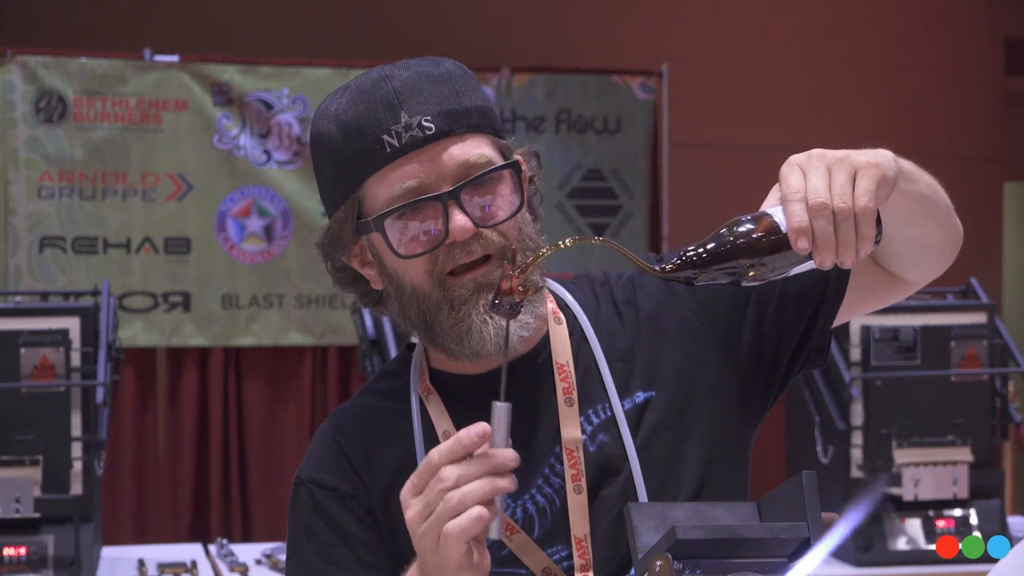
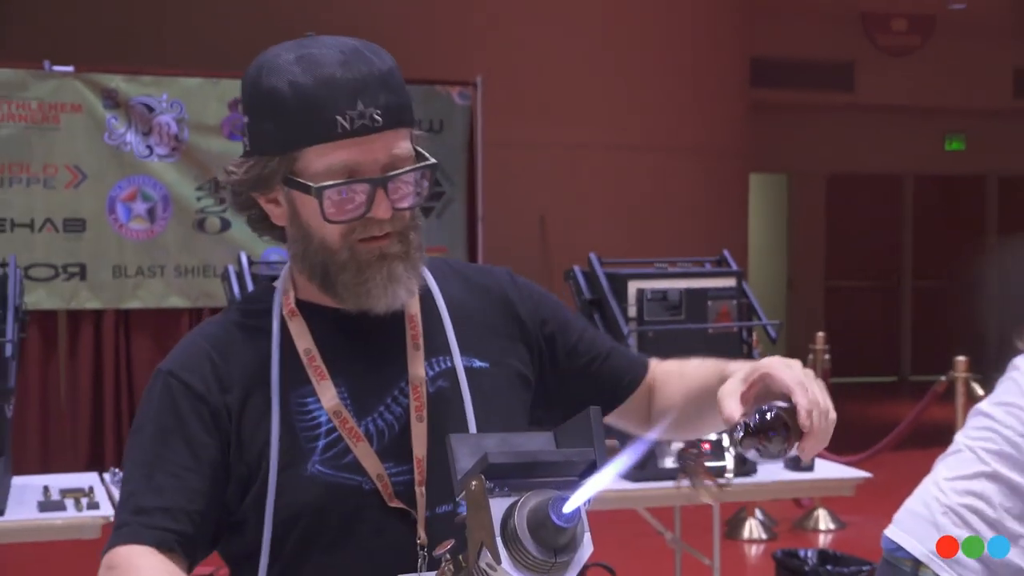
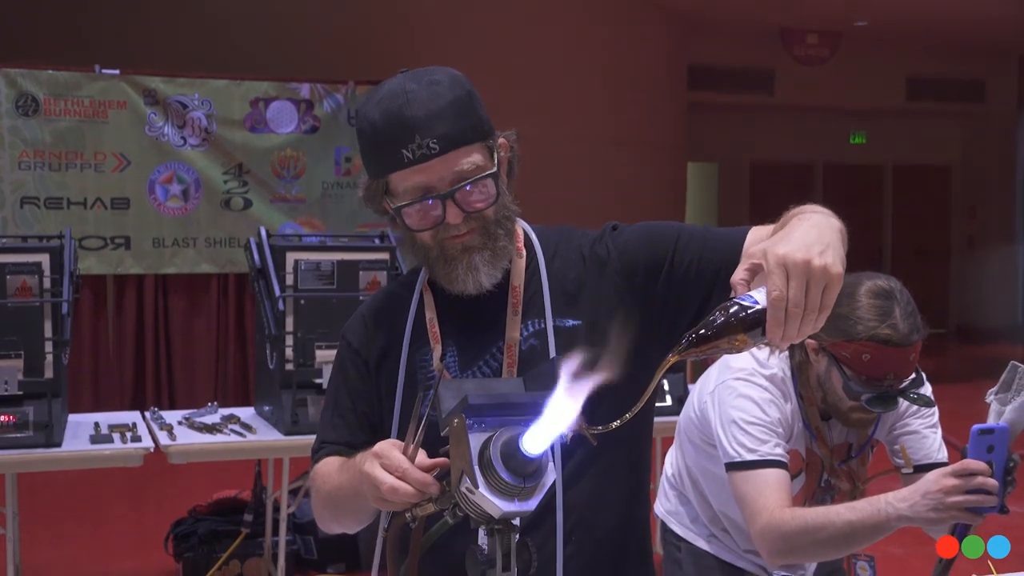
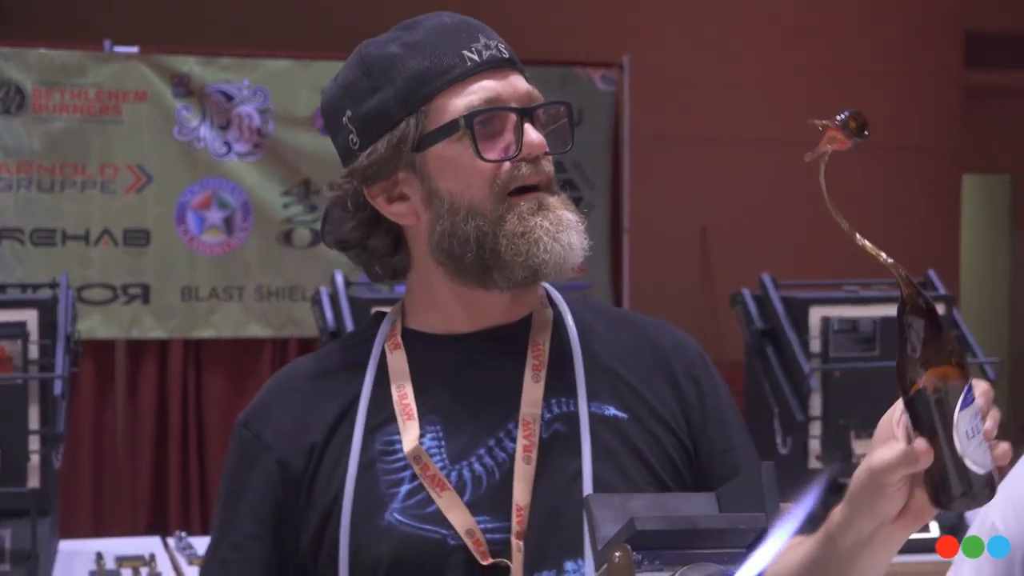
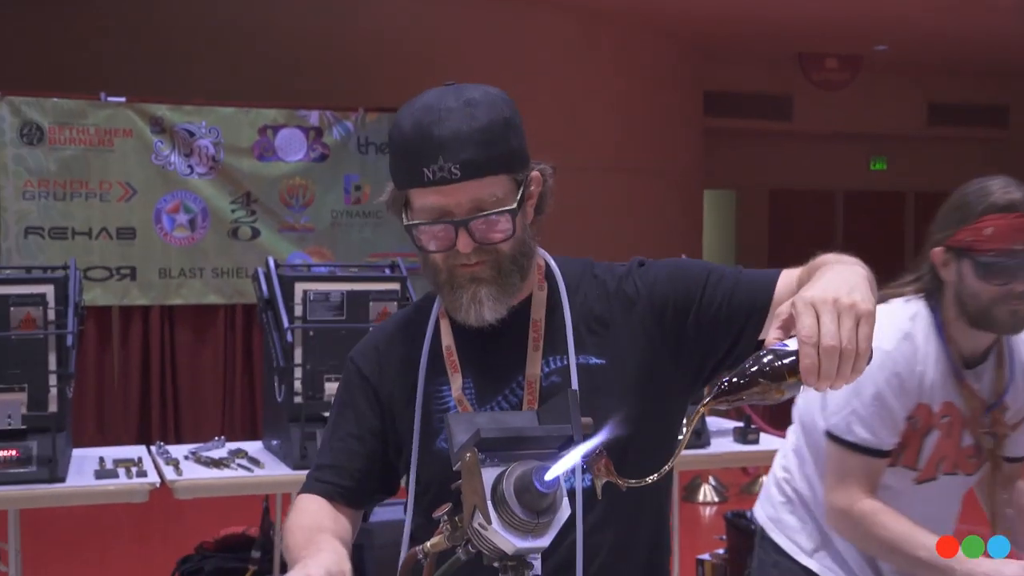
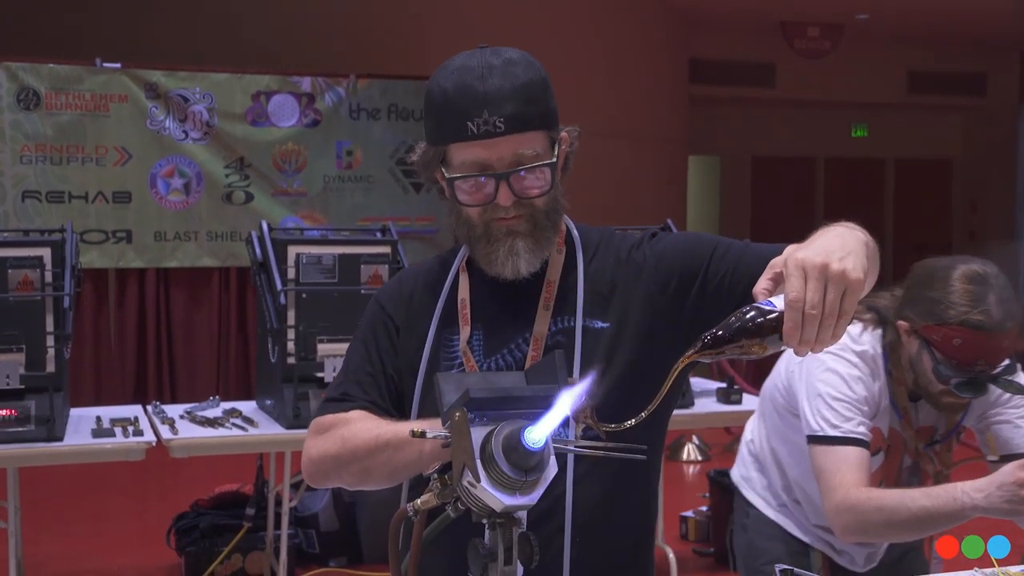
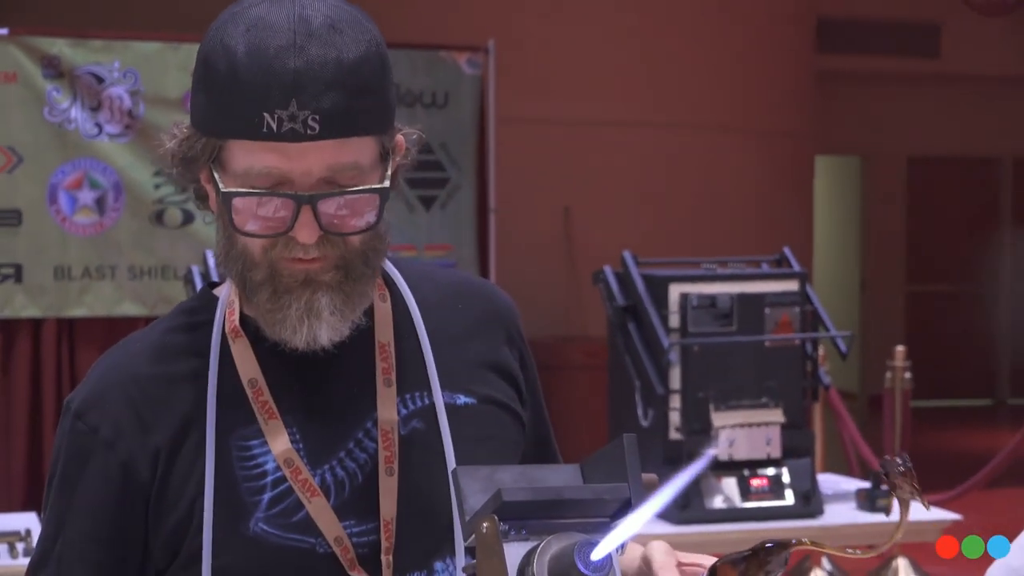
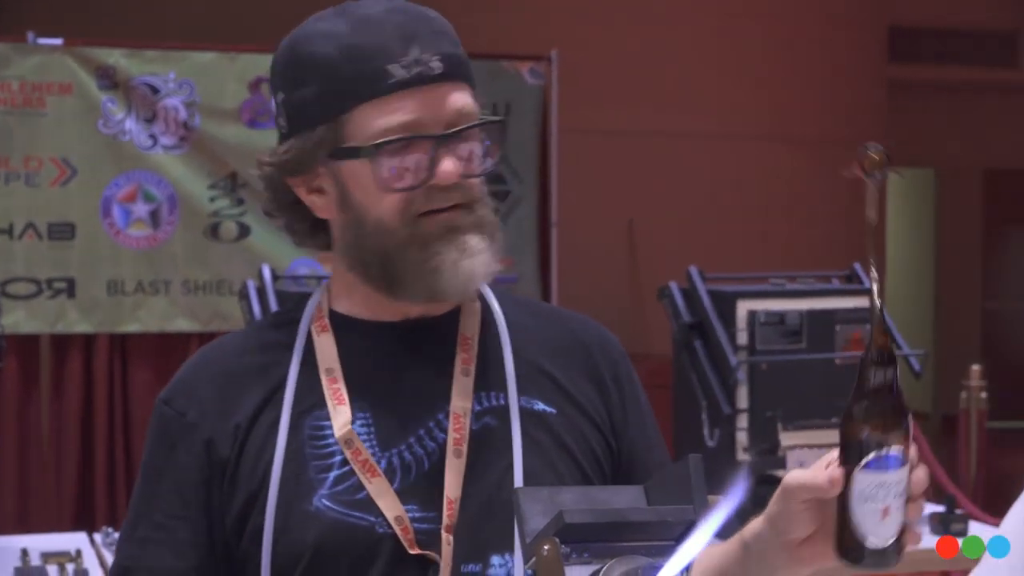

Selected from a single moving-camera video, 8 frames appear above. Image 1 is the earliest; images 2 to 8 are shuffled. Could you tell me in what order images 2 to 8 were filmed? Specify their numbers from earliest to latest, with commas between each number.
4, 8, 7, 2, 5, 3, 6
